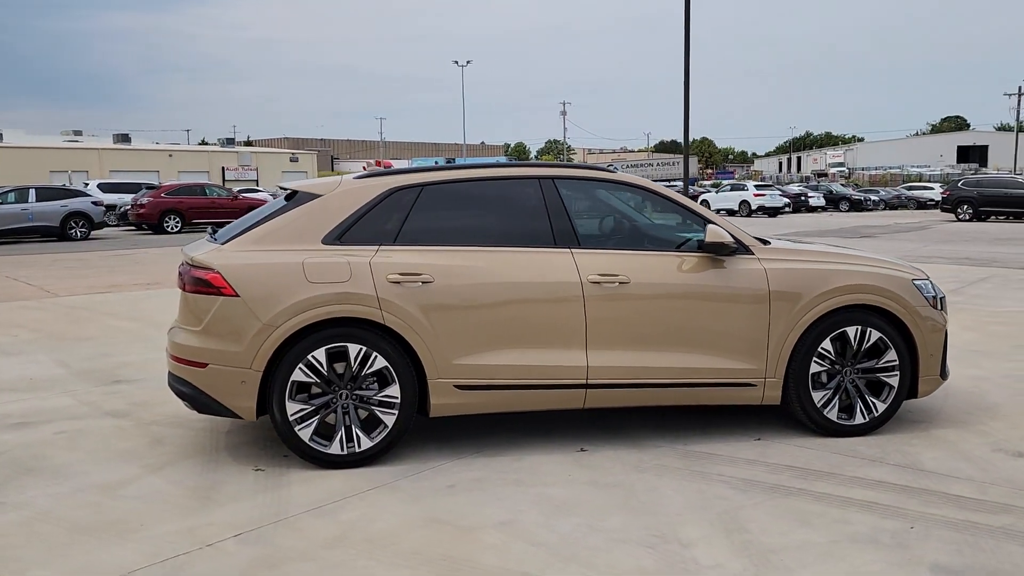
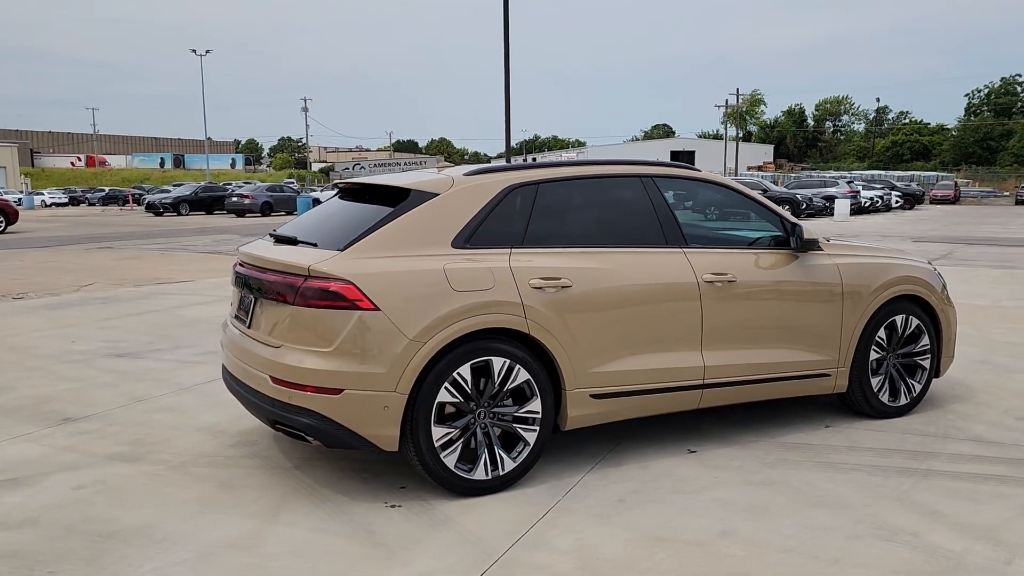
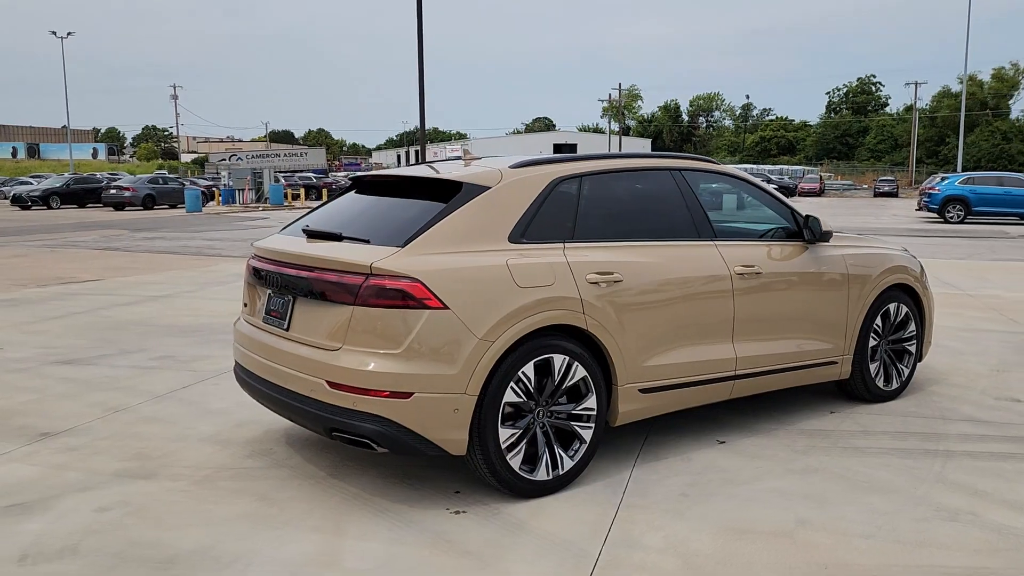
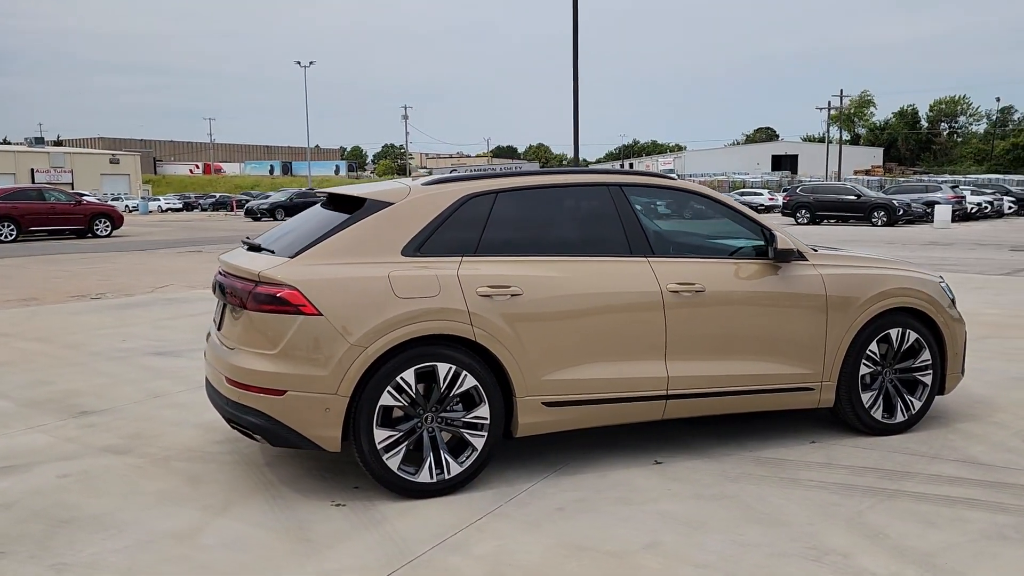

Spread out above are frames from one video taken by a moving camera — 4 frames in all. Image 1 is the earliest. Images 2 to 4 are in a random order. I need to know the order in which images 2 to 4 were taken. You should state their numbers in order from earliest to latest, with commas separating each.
4, 2, 3
